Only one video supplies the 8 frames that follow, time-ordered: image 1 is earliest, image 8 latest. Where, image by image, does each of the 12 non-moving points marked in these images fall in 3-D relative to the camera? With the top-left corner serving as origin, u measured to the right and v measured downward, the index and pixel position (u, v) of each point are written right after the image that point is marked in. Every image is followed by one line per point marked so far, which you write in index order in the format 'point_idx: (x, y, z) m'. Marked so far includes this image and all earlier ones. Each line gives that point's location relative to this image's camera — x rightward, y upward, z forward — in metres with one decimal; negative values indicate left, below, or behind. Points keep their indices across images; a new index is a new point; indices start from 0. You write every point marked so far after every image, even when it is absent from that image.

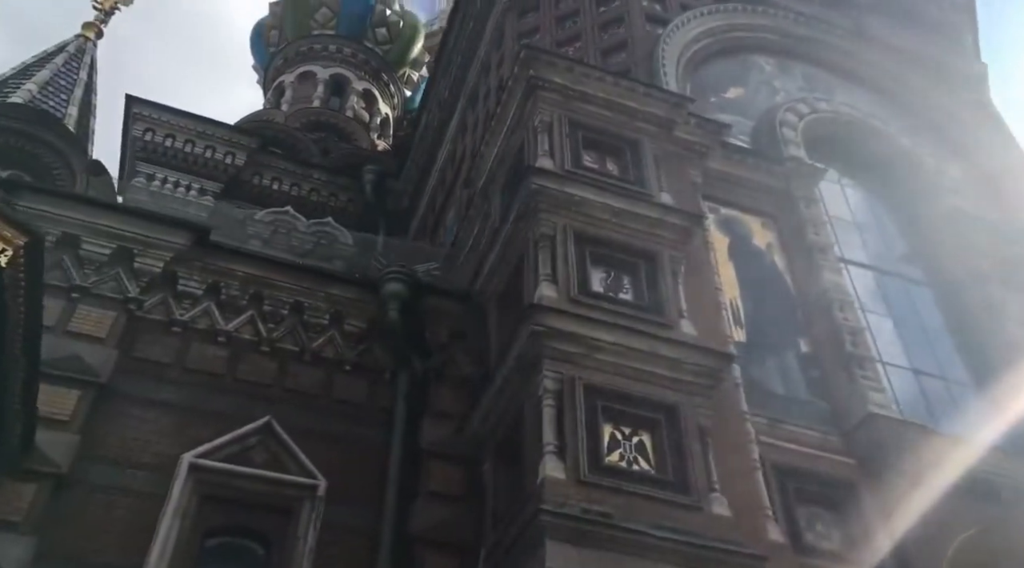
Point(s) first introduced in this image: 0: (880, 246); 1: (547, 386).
0: (+4.1, +0.5, +10.7) m
1: (+0.2, -0.7, +6.3) m
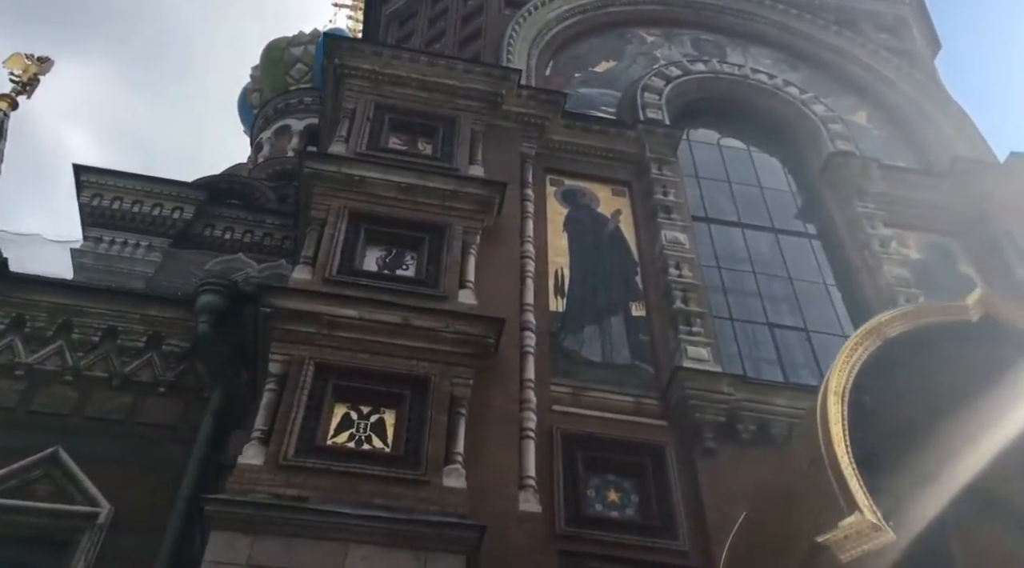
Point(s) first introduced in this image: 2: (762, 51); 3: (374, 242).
0: (+2.5, +0.9, +10.0) m
1: (-1.5, -0.5, +5.8) m
2: (+3.4, +3.1, +12.7) m
3: (-1.1, +0.3, +7.2) m
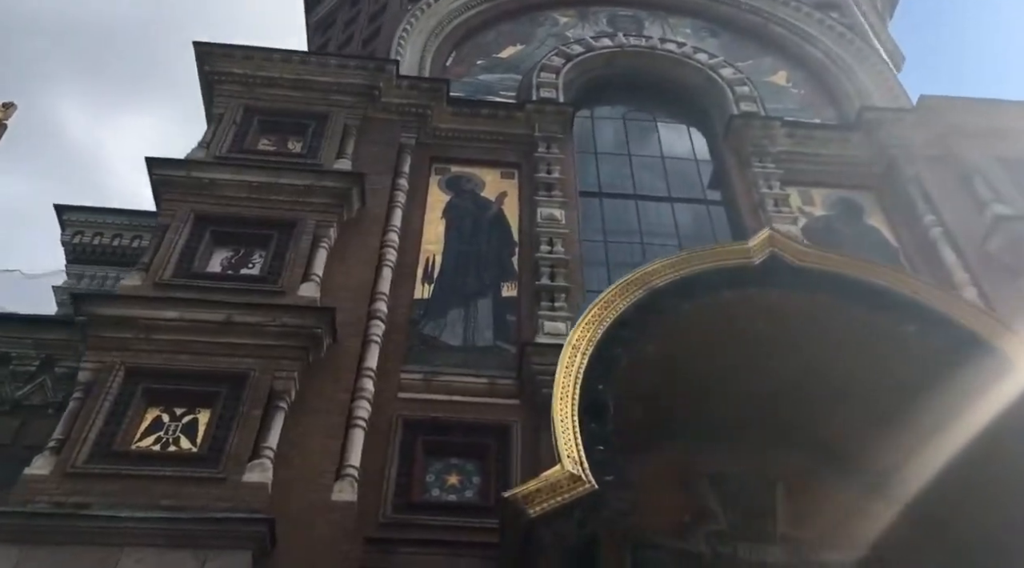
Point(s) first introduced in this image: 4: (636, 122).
0: (+1.4, +1.2, +9.7) m
1: (-2.6, -0.6, +5.7) m
2: (+2.2, +3.5, +12.4) m
3: (-2.2, +0.3, +7.1) m
4: (+1.4, +1.8, +10.4) m
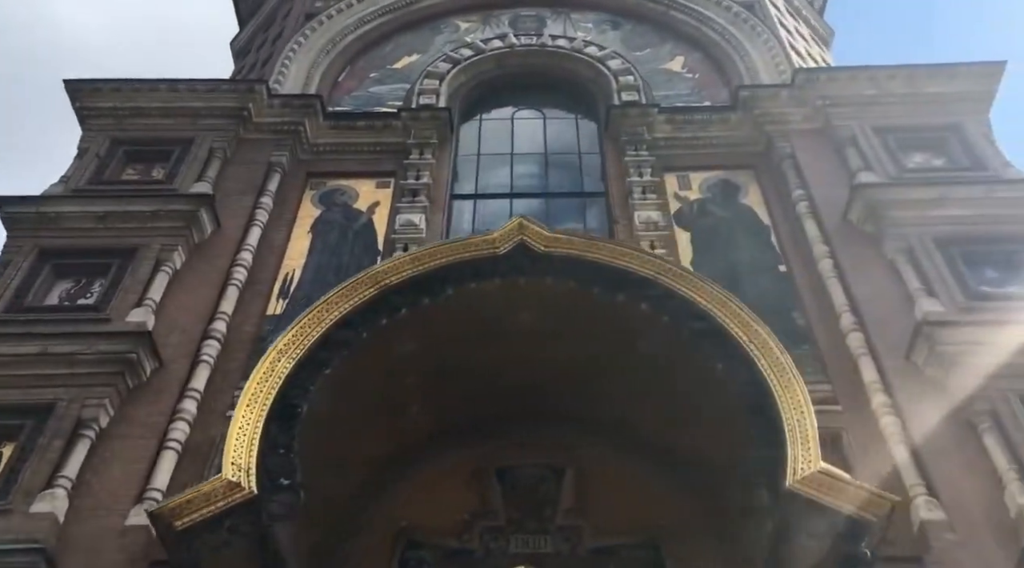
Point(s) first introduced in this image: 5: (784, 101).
0: (+0.2, +1.2, +9.7) m
1: (-3.8, -0.8, +5.7) m
2: (+1.0, +3.5, +12.4) m
3: (-3.4, +0.1, +7.2) m
4: (+0.1, +1.8, +10.3) m
5: (+2.6, +1.8, +9.1) m
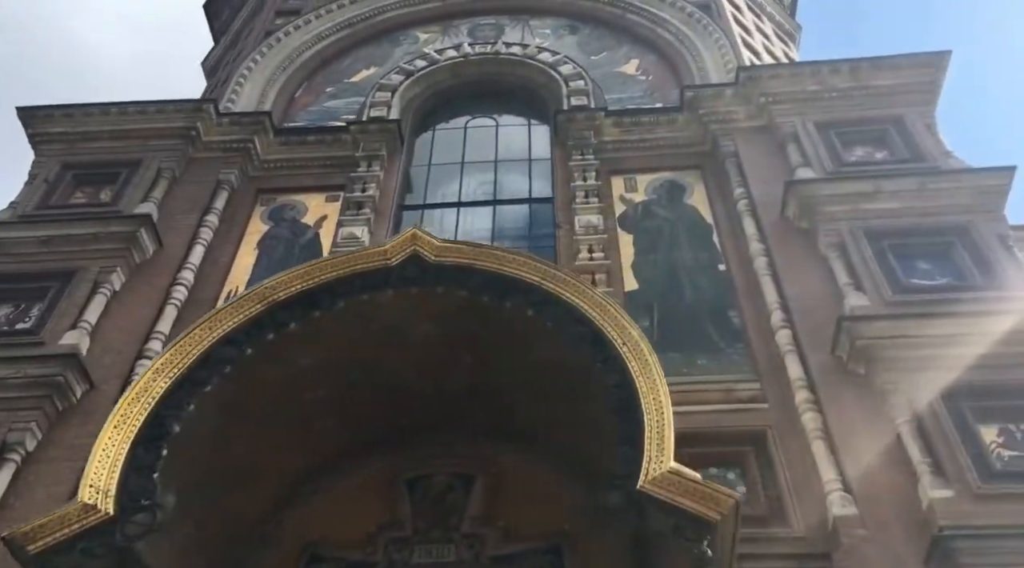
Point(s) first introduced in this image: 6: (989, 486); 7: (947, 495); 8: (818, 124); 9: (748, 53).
0: (-0.3, +1.1, +9.7) m
1: (-4.3, -1.0, +5.8) m
2: (+0.4, +3.4, +12.4) m
3: (-3.9, -0.1, +7.2) m
4: (-0.4, +1.7, +10.4) m
5: (+2.1, +1.8, +9.1) m
6: (+2.5, -1.1, +5.1) m
7: (+2.3, -1.1, +5.0) m
8: (+2.8, +1.4, +8.5) m
9: (+2.7, +2.7, +11.0) m
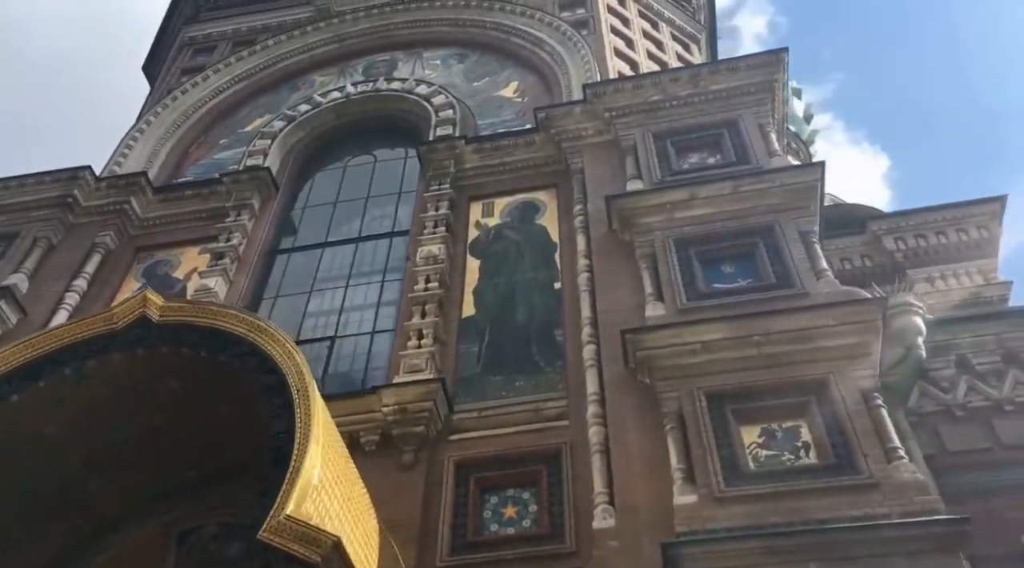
0: (-1.6, +0.8, +9.9) m
1: (-5.6, -1.7, +6.2) m
2: (-1.0, +3.1, +12.6) m
3: (-5.2, -0.8, +7.6) m
4: (-1.7, +1.3, +10.6) m
5: (+0.6, +1.6, +9.2) m
6: (+1.2, -1.1, +5.1) m
7: (+1.0, -1.2, +5.1) m
8: (+1.3, +1.4, +8.6) m
9: (+1.3, +2.6, +11.1) m
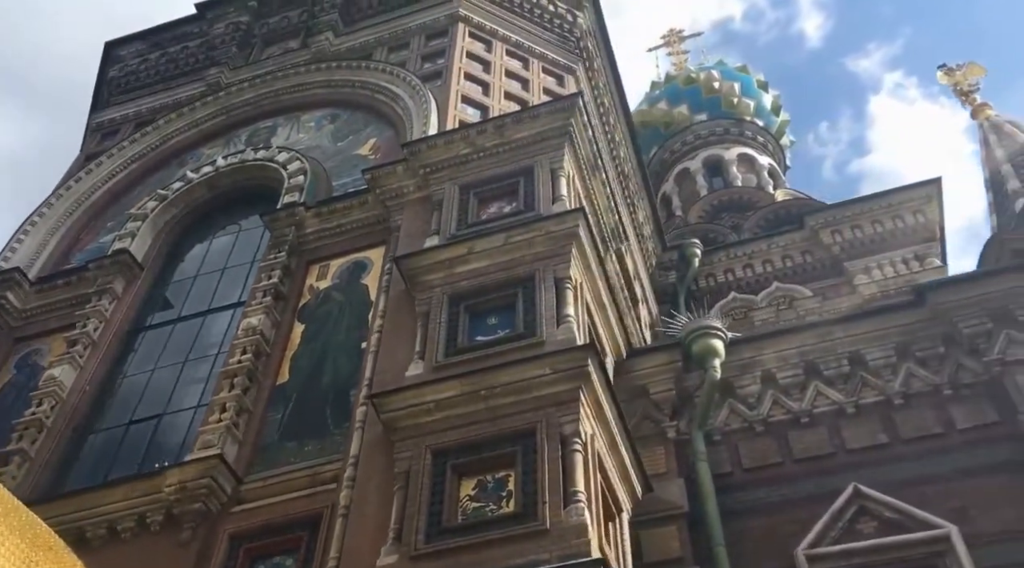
0: (-3.2, 0.0, +10.4) m
1: (-7.1, -2.8, +6.9) m
2: (-2.8, +2.4, +13.2) m
3: (-6.8, -1.9, +8.3) m
4: (-3.4, +0.5, +11.1) m
5: (-1.1, +1.1, +9.6) m
6: (-0.5, -1.5, +5.5) m
7: (-0.7, -1.6, +5.5) m
8: (-0.5, +0.9, +9.0) m
9: (-0.5, +2.1, +11.6) m
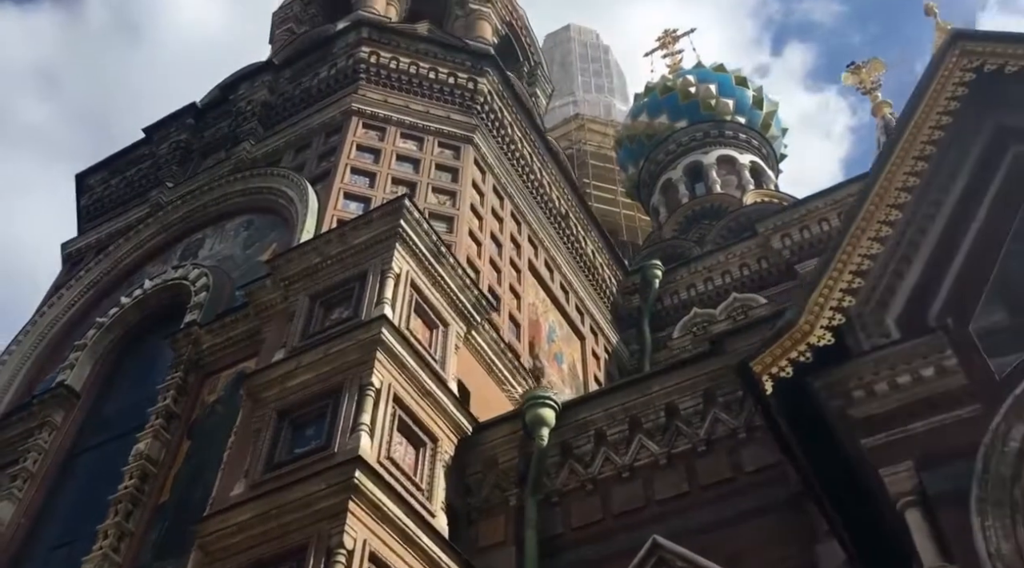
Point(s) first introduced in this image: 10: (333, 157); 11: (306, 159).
0: (-4.5, -1.4, +11.5) m
1: (-8.2, -4.8, +8.3) m
2: (-4.2, +1.0, +14.2) m
3: (-7.9, -3.9, +9.7) m
4: (-4.7, -1.0, +12.3) m
5: (-2.7, 0.0, +10.6) m
6: (-2.0, -2.5, +6.4) m
7: (-2.2, -2.7, +6.4) m
8: (-2.1, -0.1, +9.9) m
9: (-2.0, +1.0, +12.4) m
10: (-2.5, +1.8, +13.4) m
11: (-3.0, +1.9, +13.9) m
